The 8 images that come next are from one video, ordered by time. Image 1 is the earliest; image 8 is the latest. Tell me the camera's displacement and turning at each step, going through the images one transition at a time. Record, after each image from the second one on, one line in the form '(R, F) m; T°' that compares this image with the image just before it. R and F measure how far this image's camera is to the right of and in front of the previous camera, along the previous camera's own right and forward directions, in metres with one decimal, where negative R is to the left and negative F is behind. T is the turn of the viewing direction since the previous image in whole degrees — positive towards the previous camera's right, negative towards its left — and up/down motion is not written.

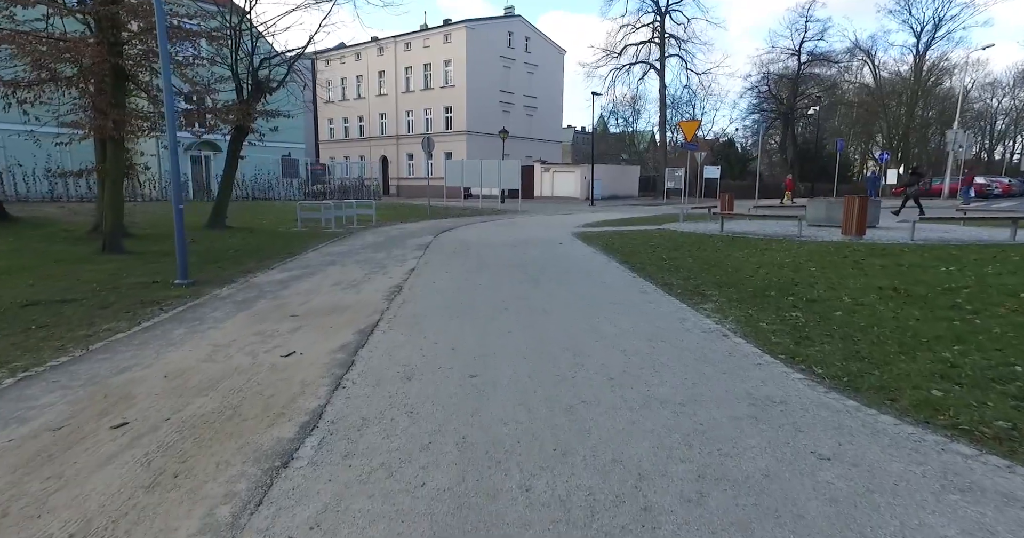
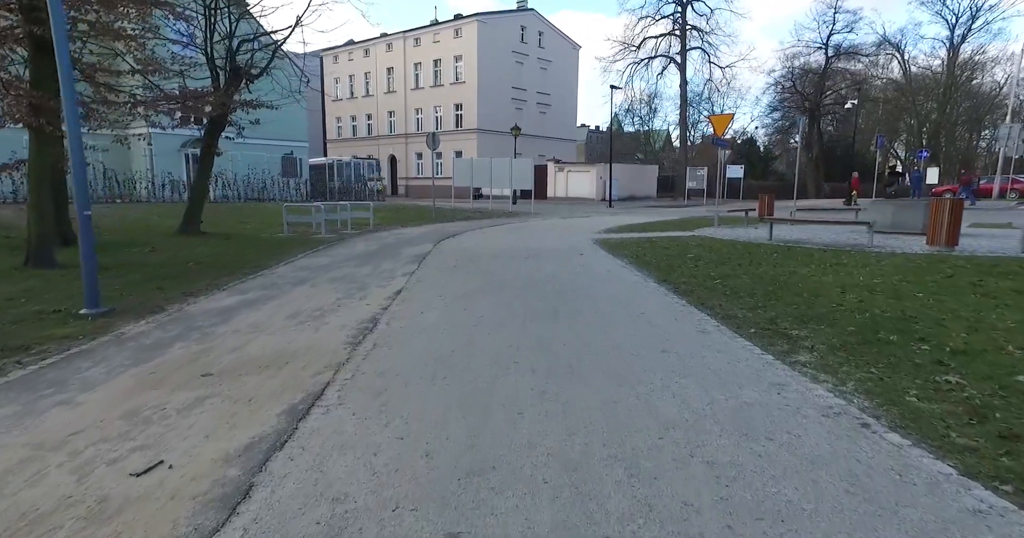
(0.0, +2.0) m; -1°
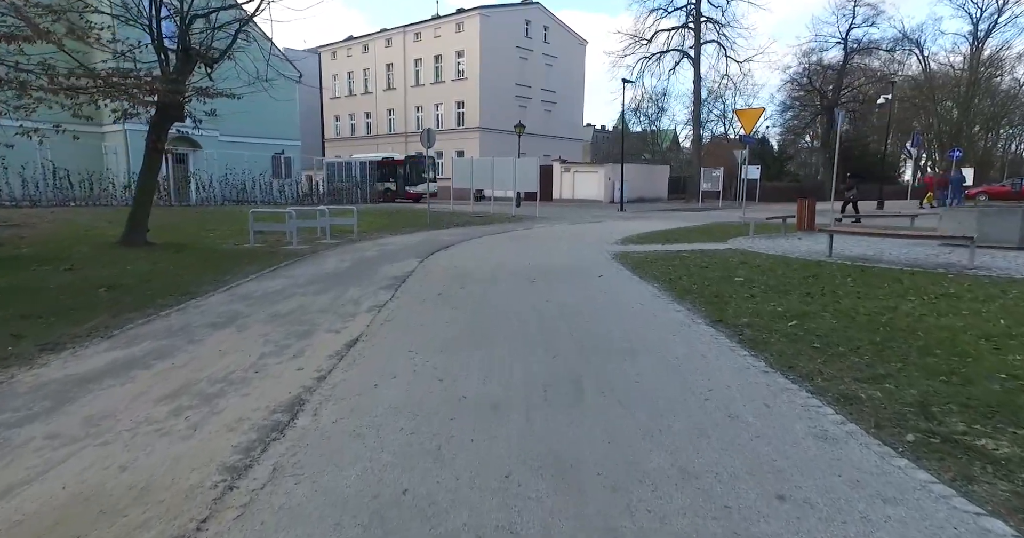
(0.0, +2.3) m; 0°
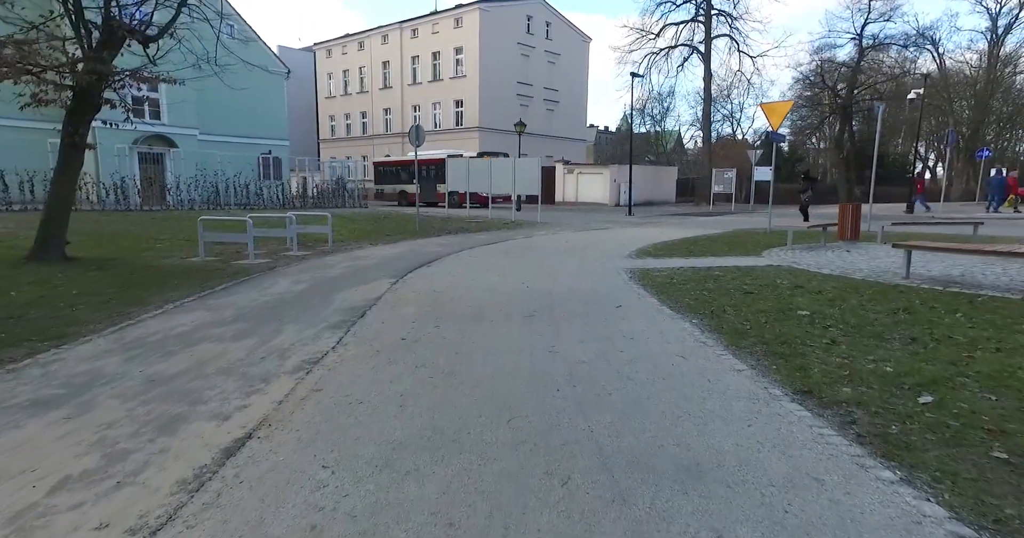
(+0.1, +2.2) m; 0°
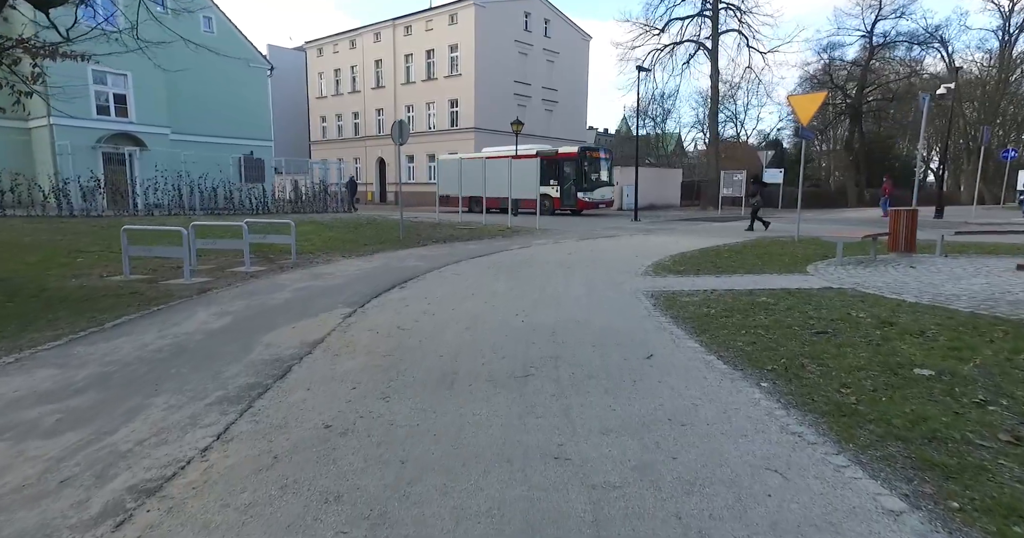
(+0.1, +2.3) m; 0°
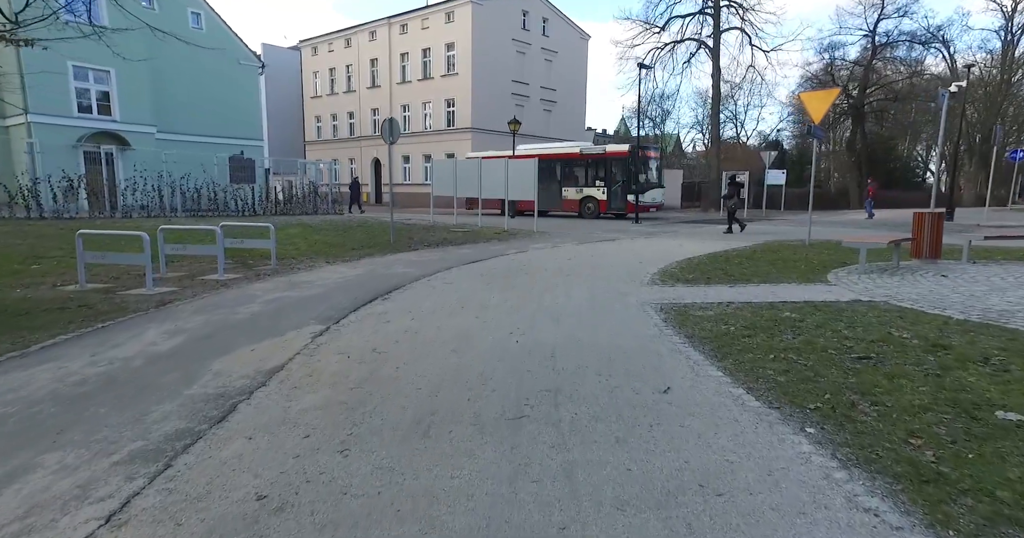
(+0.1, +0.9) m; 0°
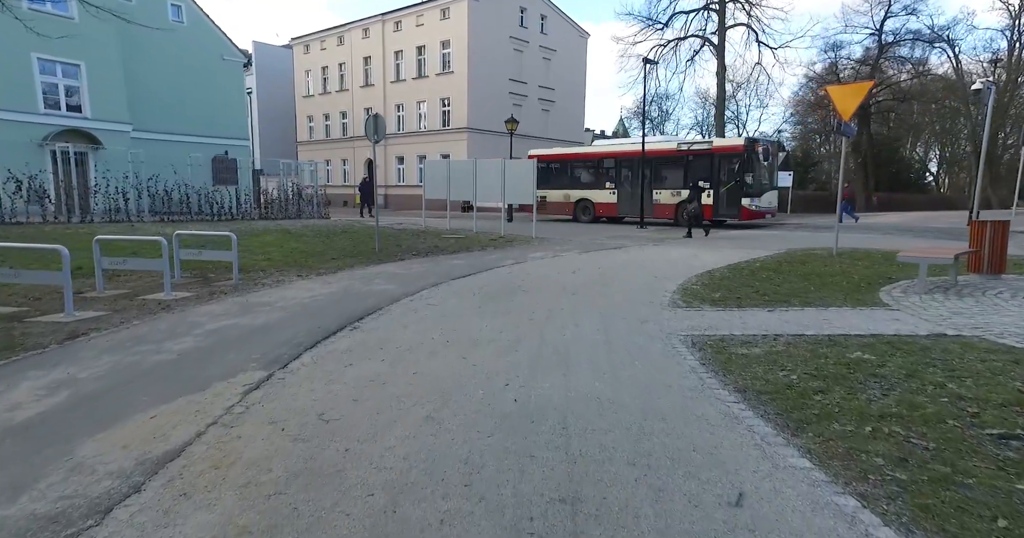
(0.0, +1.6) m; 0°
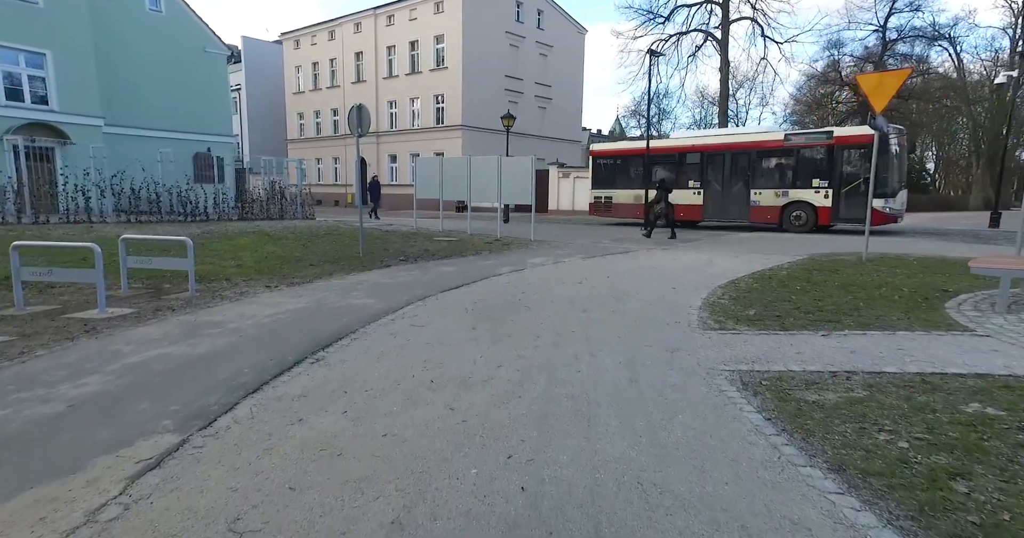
(-0.1, +1.5) m; 0°
